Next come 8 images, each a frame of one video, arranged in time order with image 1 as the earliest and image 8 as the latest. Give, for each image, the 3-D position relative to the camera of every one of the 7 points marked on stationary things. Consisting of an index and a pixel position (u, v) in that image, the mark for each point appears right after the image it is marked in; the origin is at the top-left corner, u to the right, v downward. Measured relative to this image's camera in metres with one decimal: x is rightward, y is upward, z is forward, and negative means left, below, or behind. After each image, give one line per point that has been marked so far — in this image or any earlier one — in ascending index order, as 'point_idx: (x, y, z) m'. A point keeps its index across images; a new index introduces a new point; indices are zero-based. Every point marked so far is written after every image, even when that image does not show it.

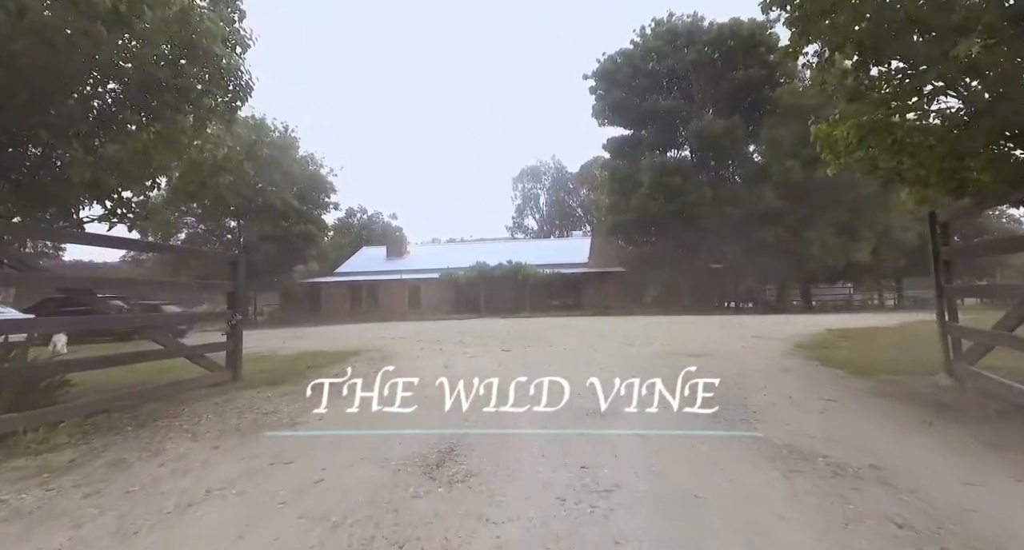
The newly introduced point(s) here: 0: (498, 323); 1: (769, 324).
0: (-0.4, -1.5, +16.7) m
1: (+6.9, -1.2, +14.0) m
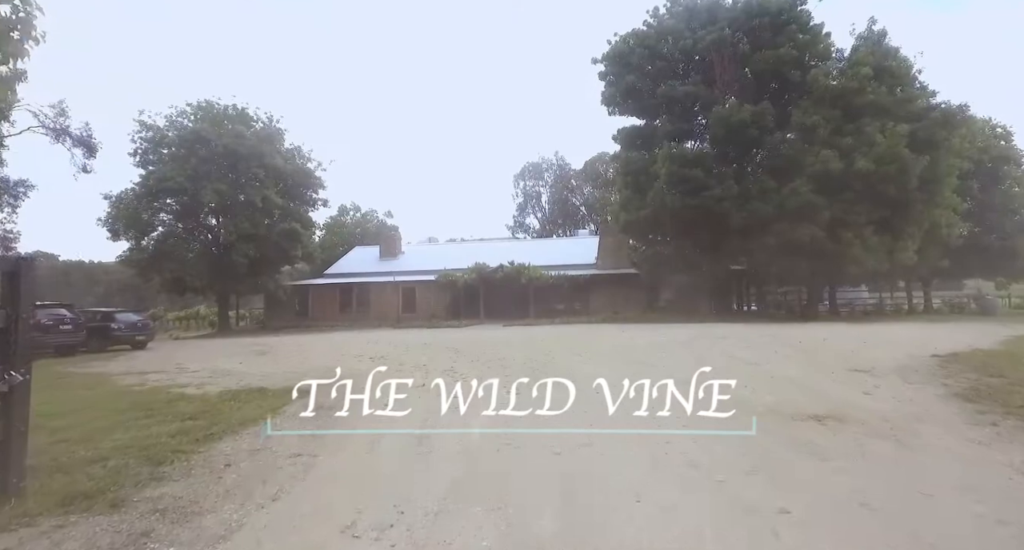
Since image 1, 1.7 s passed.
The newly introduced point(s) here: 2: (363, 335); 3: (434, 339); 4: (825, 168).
0: (-0.3, -1.6, +14.5) m
1: (+7.0, -1.3, +11.8) m
2: (-4.7, -1.9, +16.7) m
3: (-2.2, -1.8, +15.1) m
4: (+11.2, +3.8, +18.6) m
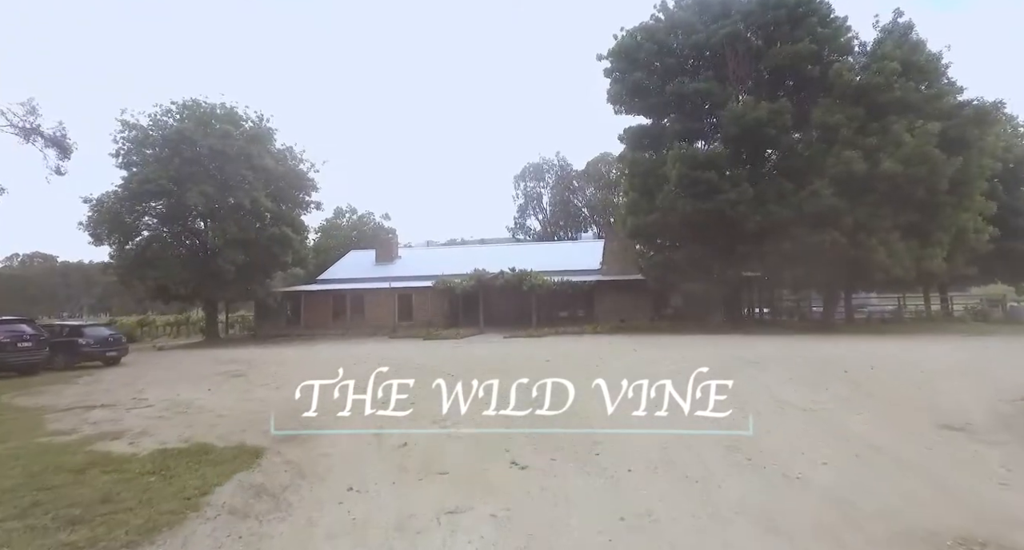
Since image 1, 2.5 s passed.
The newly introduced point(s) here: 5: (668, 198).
0: (-0.2, -1.9, +13.3) m
1: (+7.0, -1.6, +10.6) m
2: (-4.7, -2.2, +15.5) m
3: (-2.2, -2.1, +13.9) m
4: (+11.2, +3.5, +17.5) m
5: (+5.9, +2.9, +19.7) m
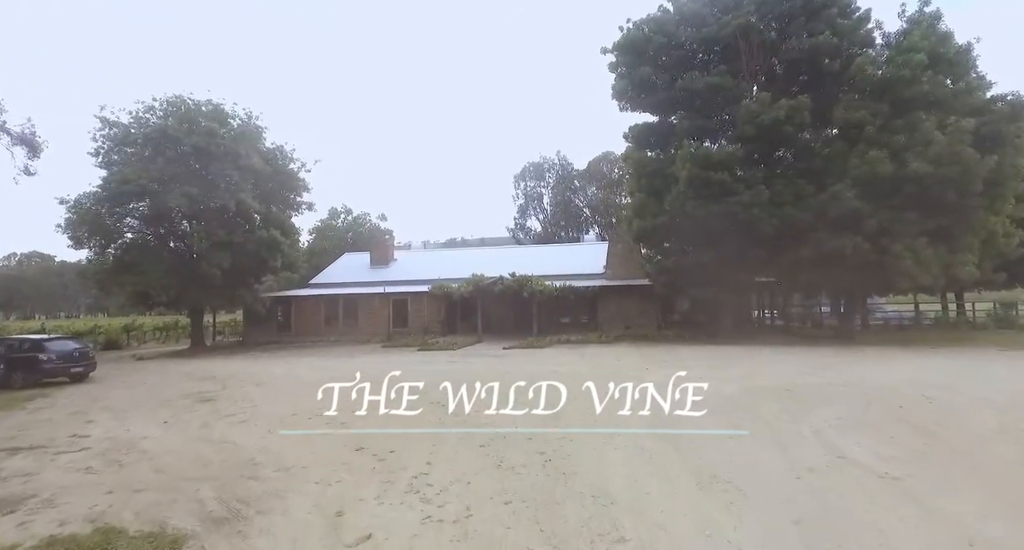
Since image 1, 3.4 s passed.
0: (-0.2, -2.2, +12.2) m
1: (+7.0, -1.8, +9.5) m
2: (-4.7, -2.5, +14.3) m
3: (-2.2, -2.3, +12.7) m
4: (+11.2, +3.2, +16.3) m
5: (+5.9, +2.7, +18.5) m
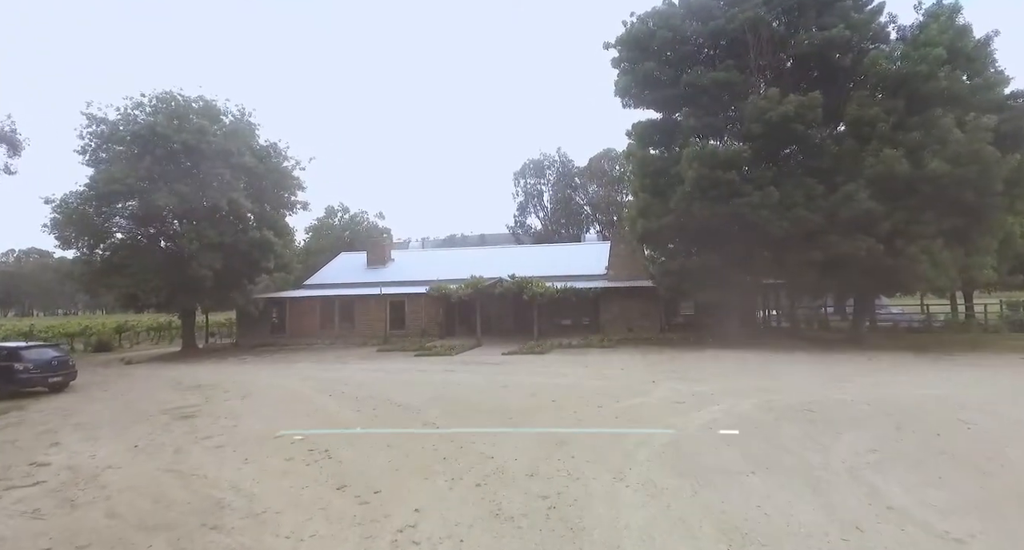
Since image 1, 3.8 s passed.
0: (-0.2, -2.3, +11.6) m
1: (+7.0, -2.0, +8.9) m
2: (-4.7, -2.6, +13.7) m
3: (-2.2, -2.4, +12.1) m
4: (+11.2, +3.1, +15.6) m
5: (+5.9, +2.6, +17.9) m
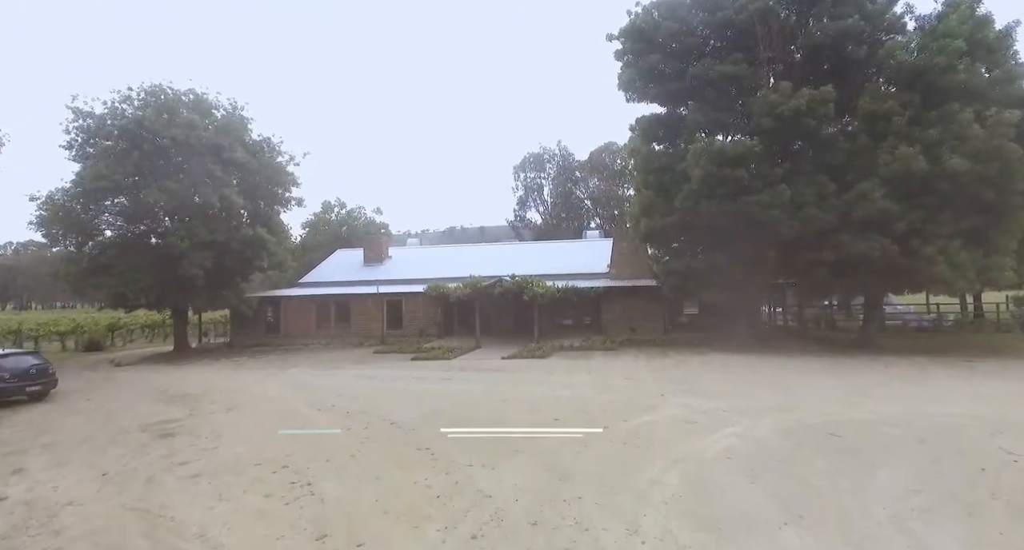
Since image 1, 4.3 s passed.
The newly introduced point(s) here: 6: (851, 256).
0: (-0.2, -2.4, +11.0) m
1: (+7.0, -2.2, +8.3) m
2: (-4.7, -2.7, +13.1) m
3: (-2.2, -2.6, +11.5) m
4: (+11.2, +3.1, +15.0) m
5: (+5.9, +2.5, +17.3) m
6: (+10.2, +0.6, +15.7) m
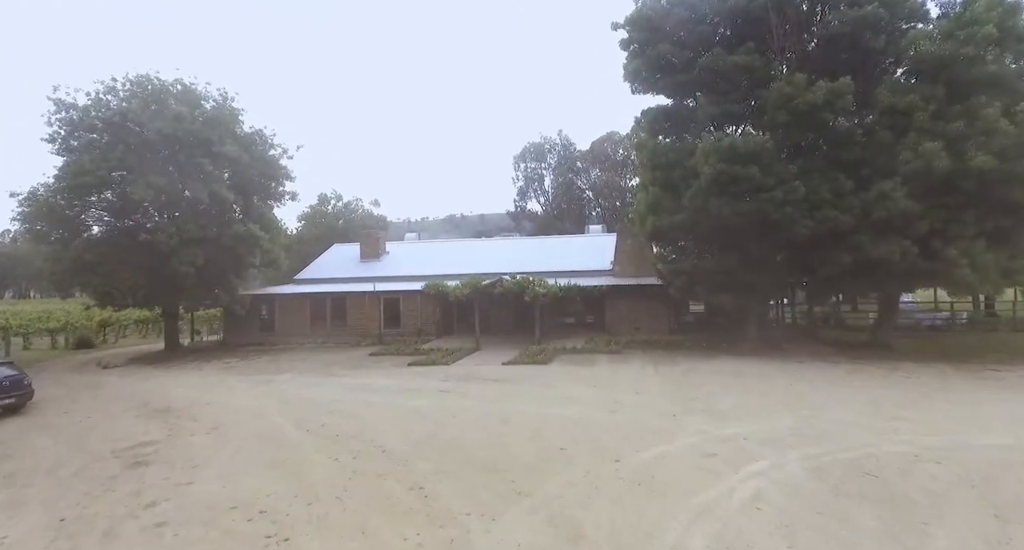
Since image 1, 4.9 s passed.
0: (-0.2, -2.6, +10.3) m
1: (+7.0, -2.4, +7.6) m
2: (-4.7, -2.8, +12.5) m
3: (-2.2, -2.7, +10.9) m
4: (+11.3, +3.0, +14.2) m
5: (+5.9, +2.5, +16.5) m
6: (+10.2, +0.5, +15.0) m
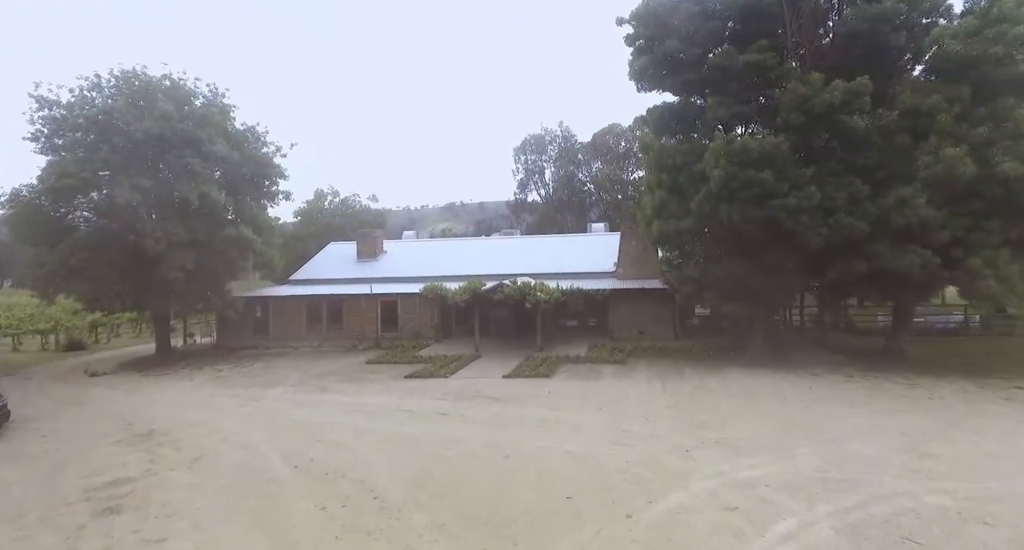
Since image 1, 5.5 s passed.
0: (-0.2, -3.0, +9.7) m
1: (+7.0, -2.9, +7.0) m
2: (-4.7, -3.2, +11.9) m
3: (-2.1, -3.1, +10.3) m
4: (+11.3, +2.7, +13.5) m
5: (+5.9, +2.2, +15.8) m
6: (+10.3, +0.2, +14.3) m
